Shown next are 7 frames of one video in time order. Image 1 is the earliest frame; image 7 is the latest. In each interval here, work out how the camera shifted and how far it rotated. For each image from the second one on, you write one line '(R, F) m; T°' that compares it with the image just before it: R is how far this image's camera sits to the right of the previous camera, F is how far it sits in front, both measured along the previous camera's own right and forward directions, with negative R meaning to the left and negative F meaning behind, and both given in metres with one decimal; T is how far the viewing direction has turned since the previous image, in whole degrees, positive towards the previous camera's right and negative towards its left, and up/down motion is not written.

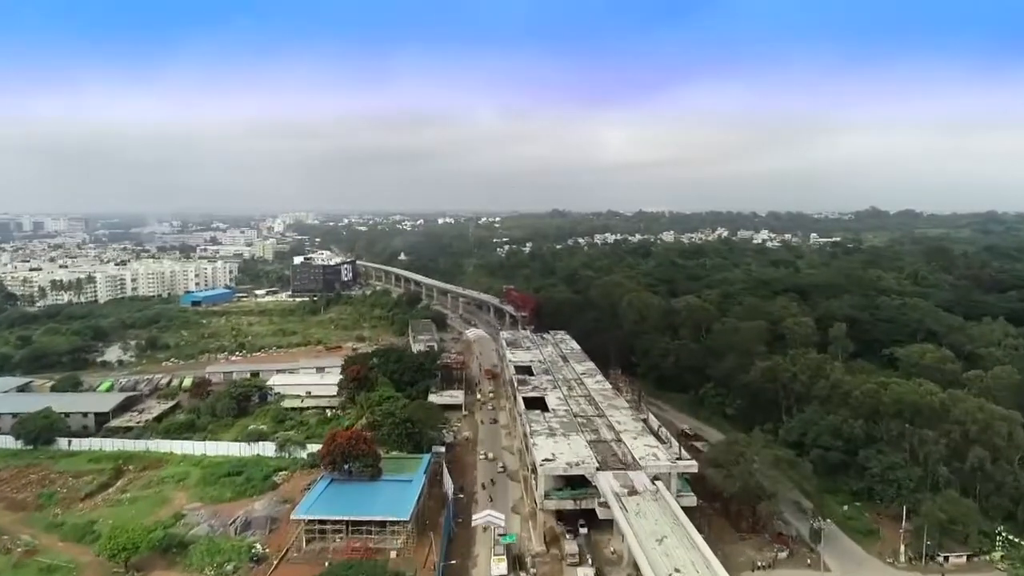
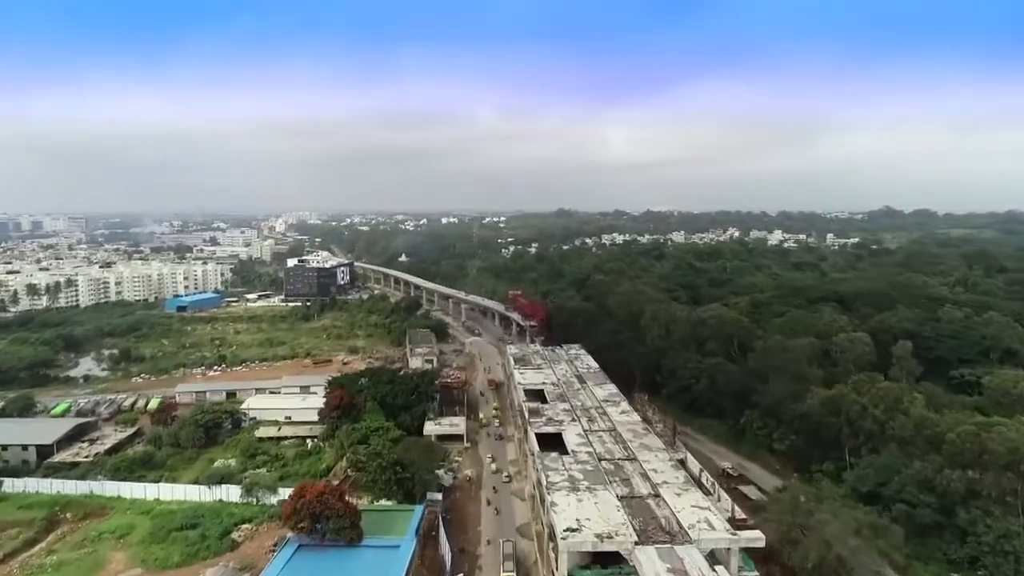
(-0.2, +4.4) m; 0°
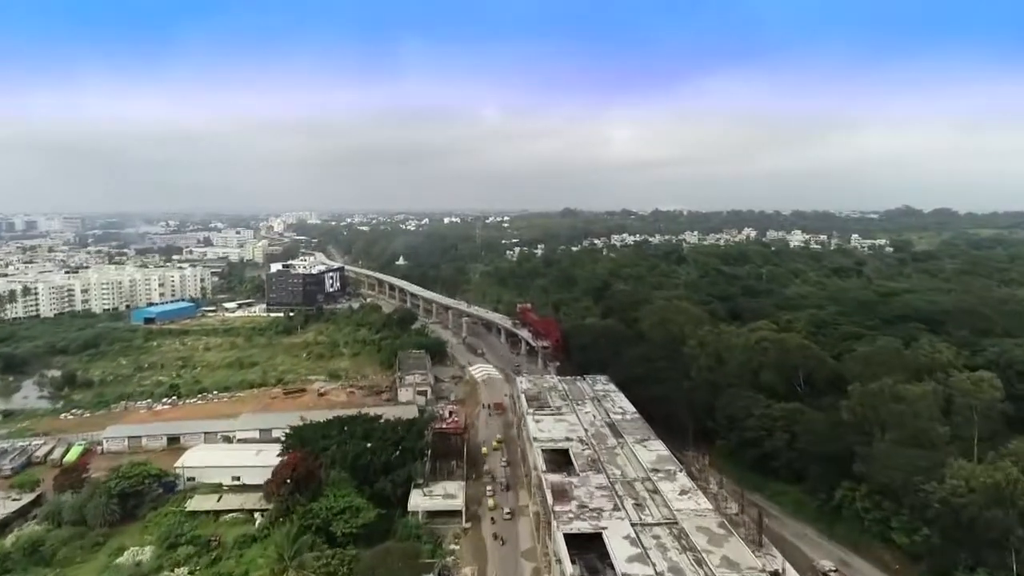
(-0.3, +7.0) m; 0°
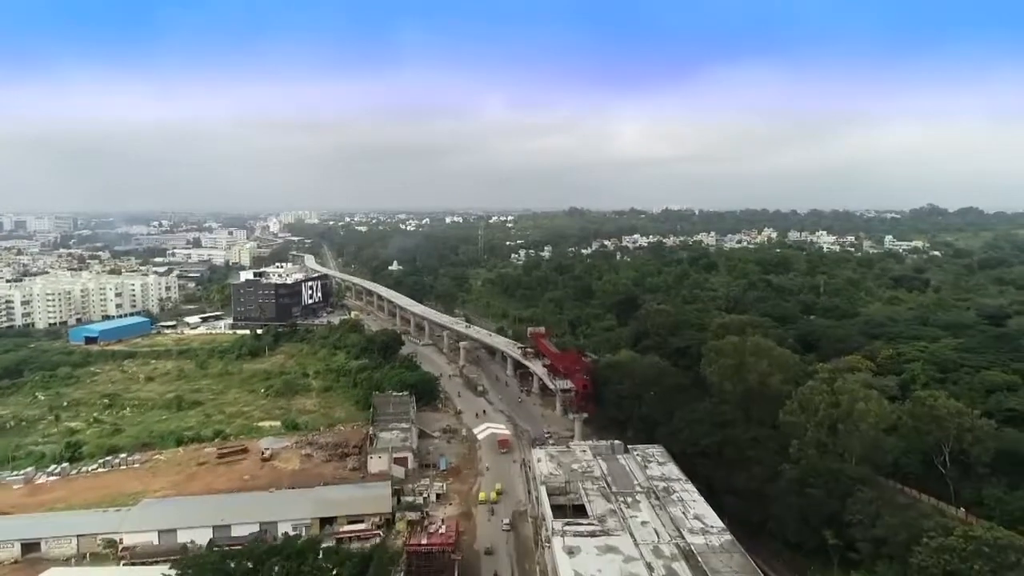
(-0.3, +8.9) m; 0°
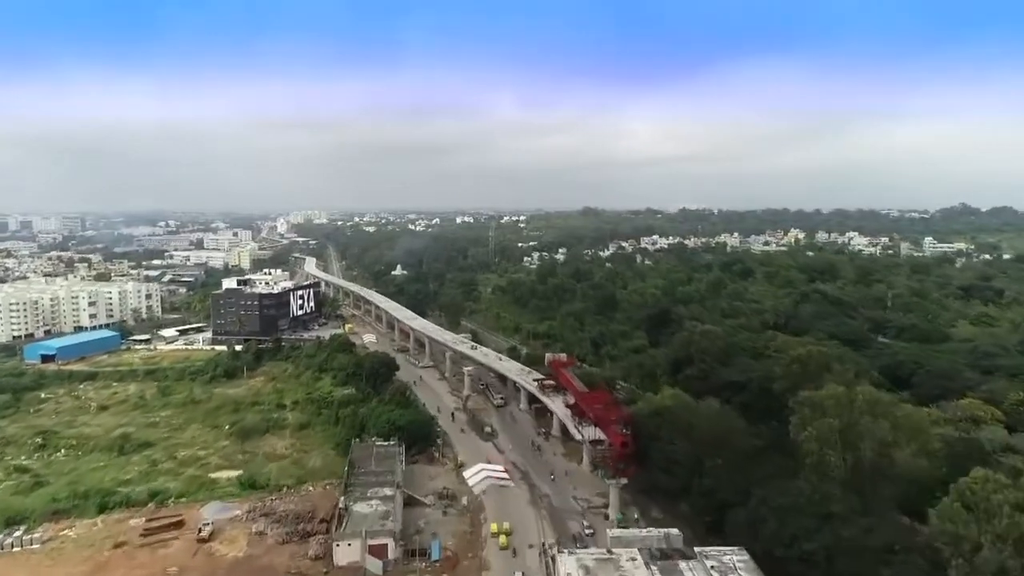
(-0.1, +6.2) m; -1°
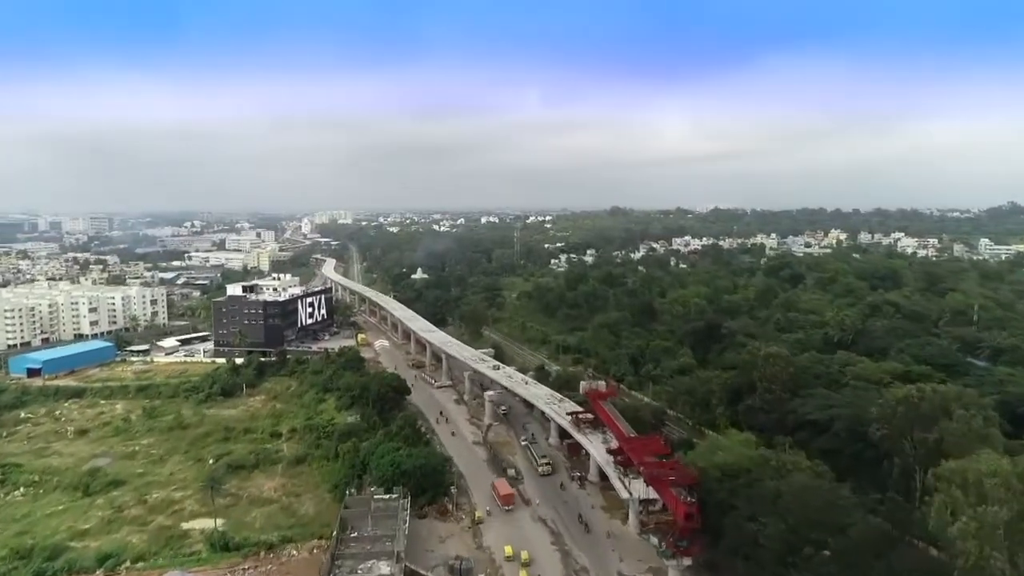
(-0.1, +4.4) m; -2°
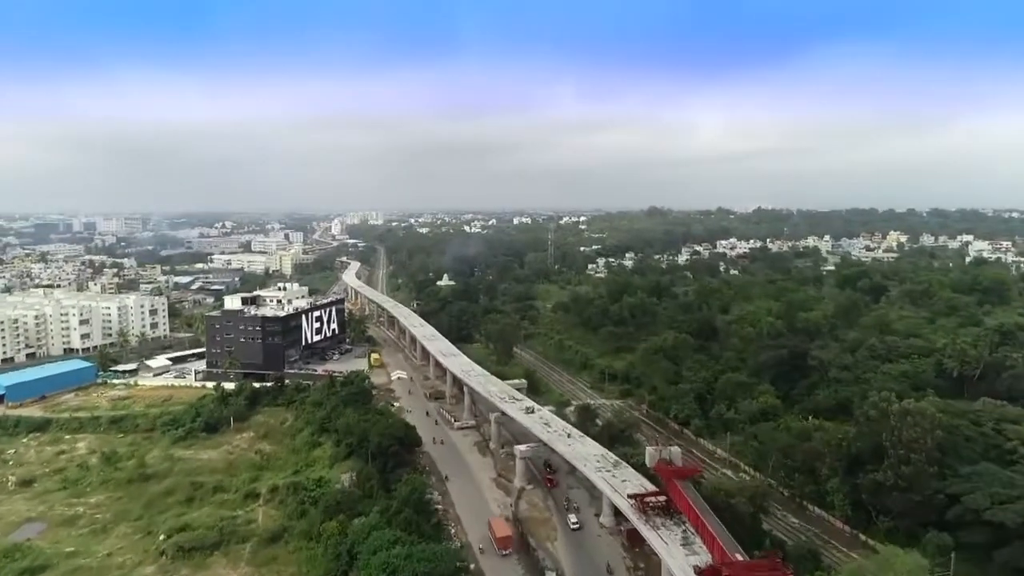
(-0.2, +6.4) m; -3°
